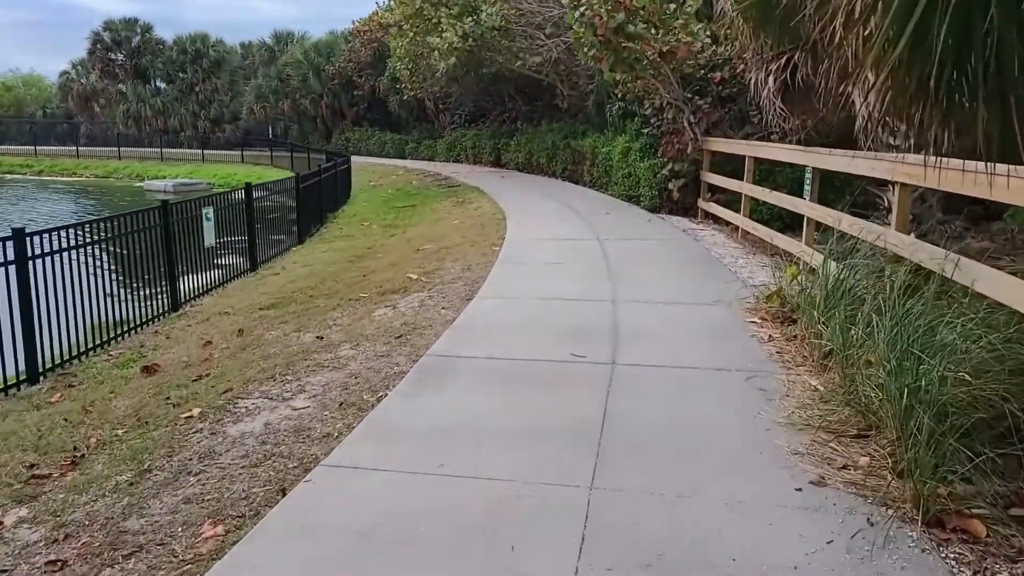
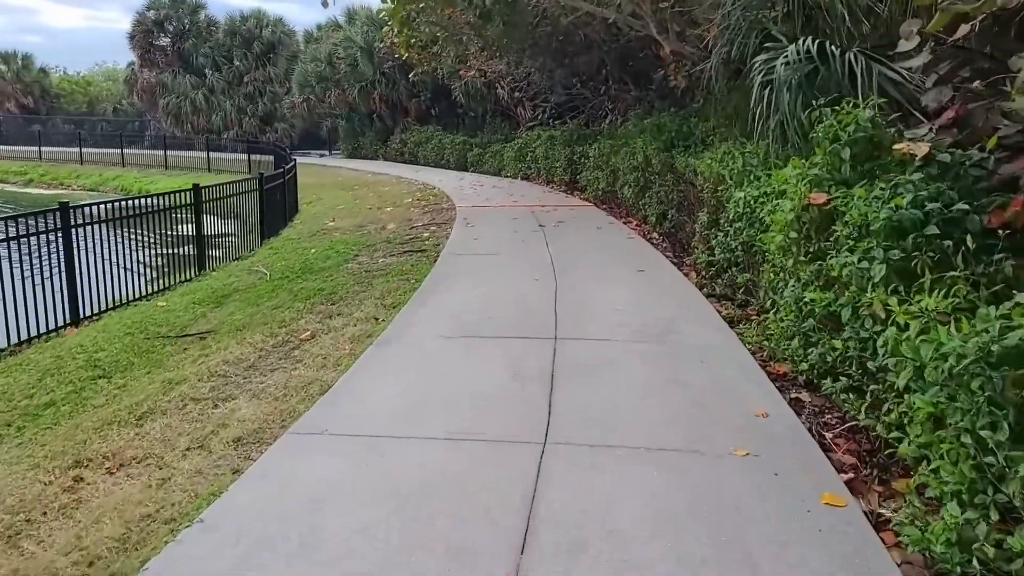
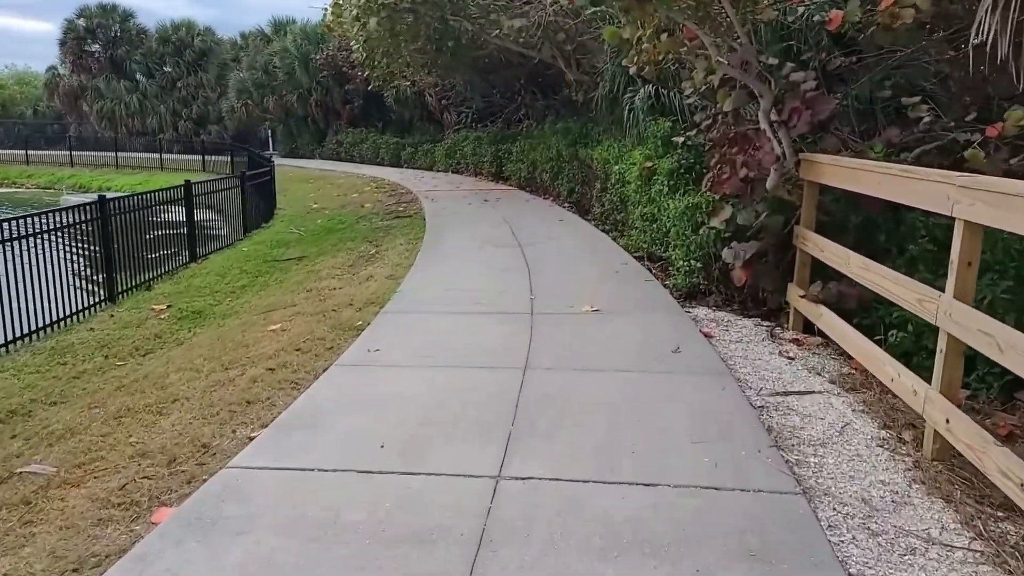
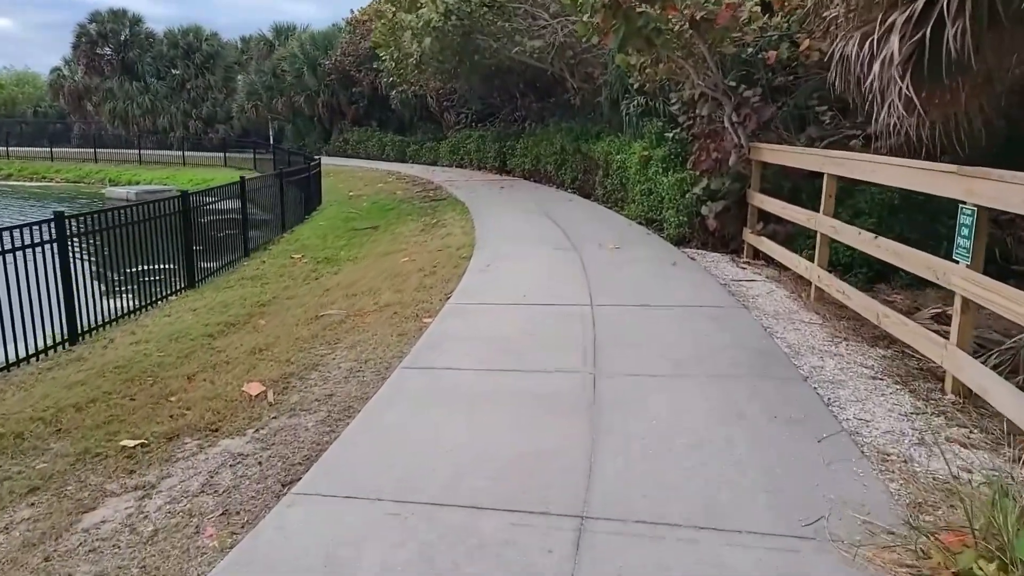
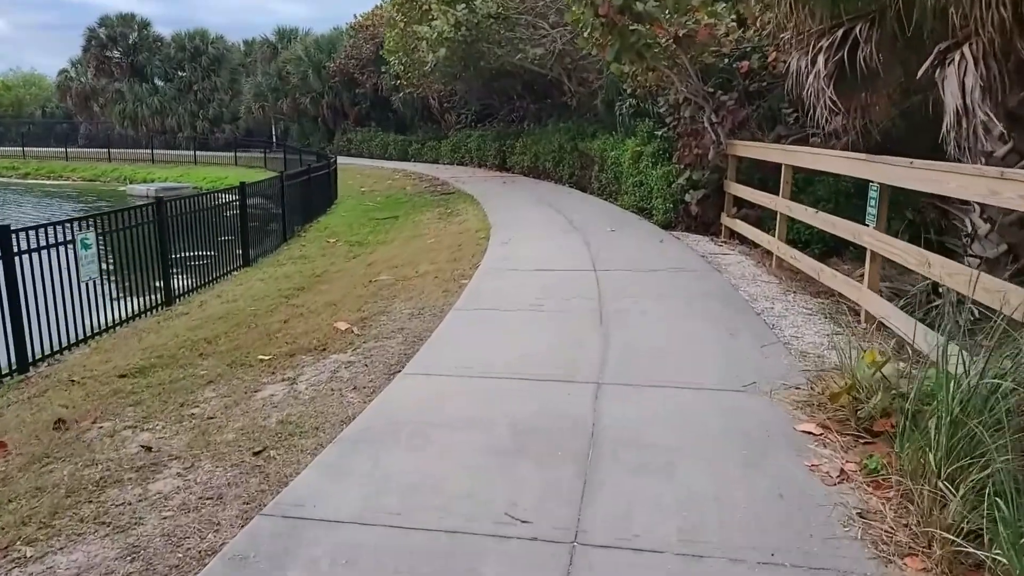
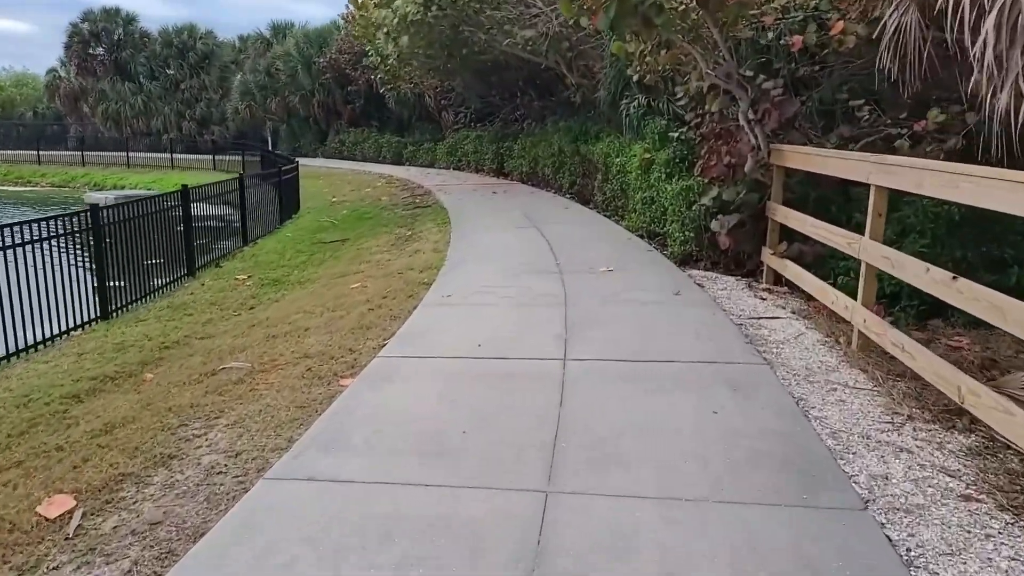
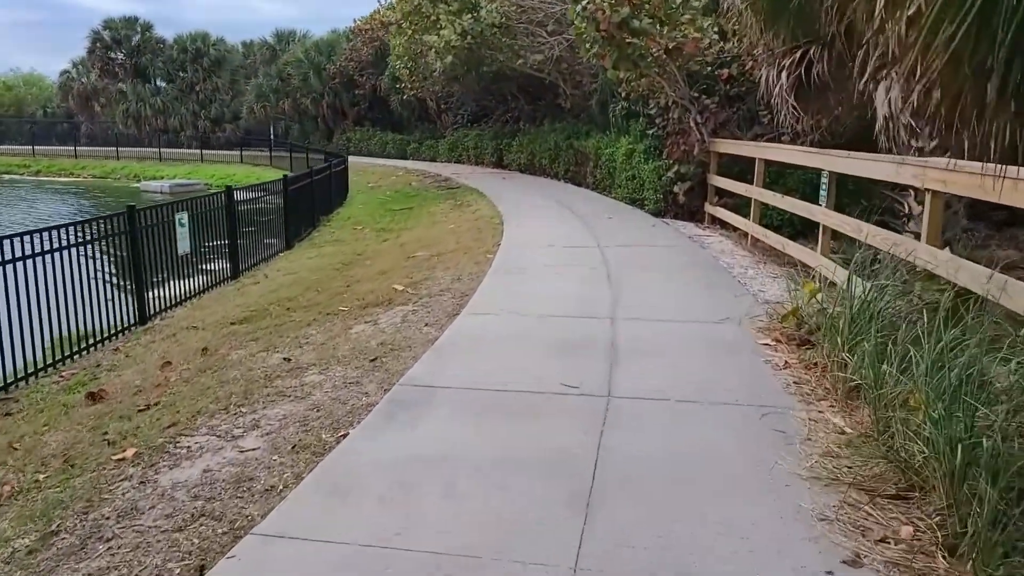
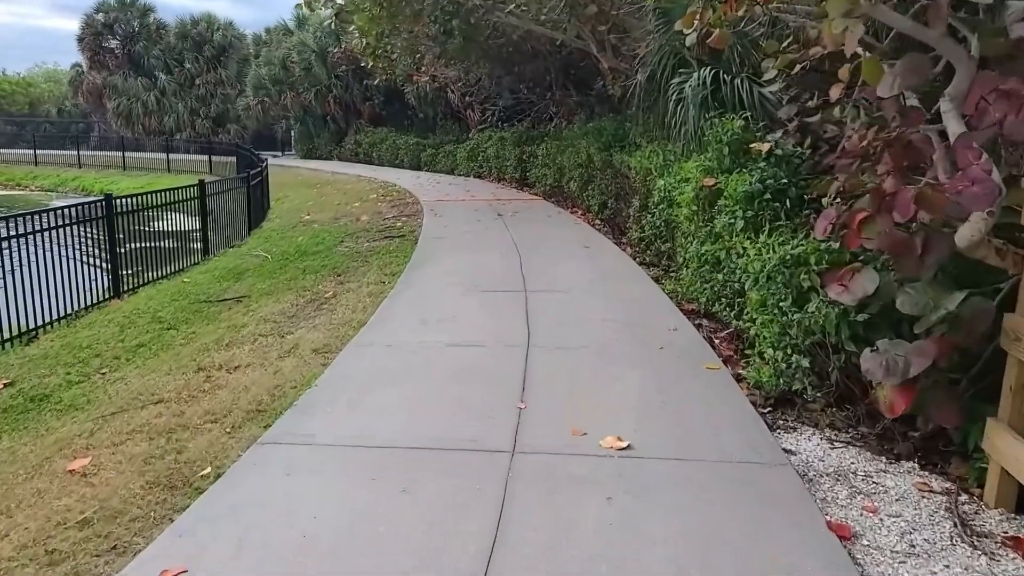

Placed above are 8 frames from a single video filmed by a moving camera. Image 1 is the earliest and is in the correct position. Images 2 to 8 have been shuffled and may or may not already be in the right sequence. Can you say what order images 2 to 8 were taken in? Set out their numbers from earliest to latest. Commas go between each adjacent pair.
7, 5, 4, 6, 3, 8, 2
